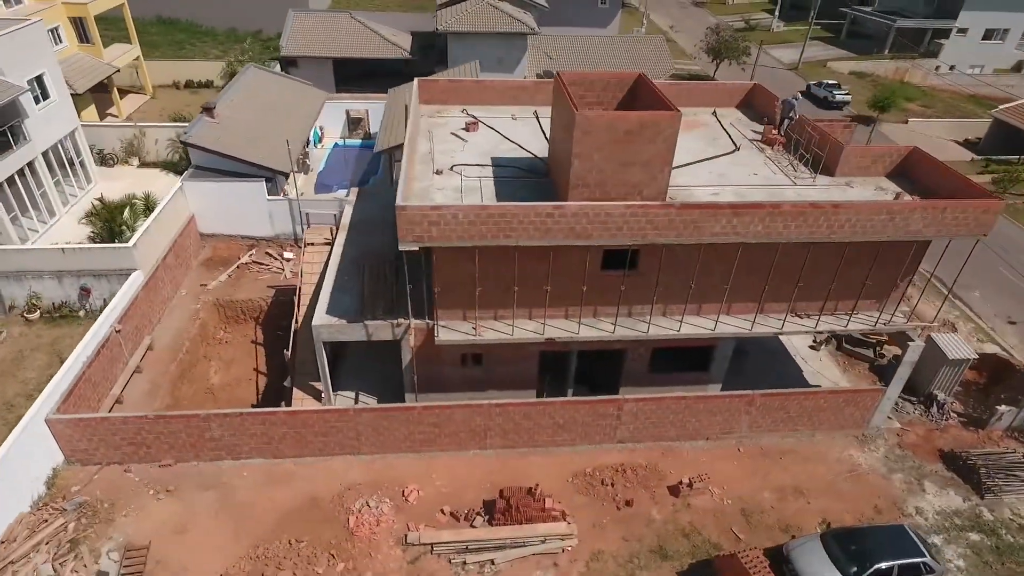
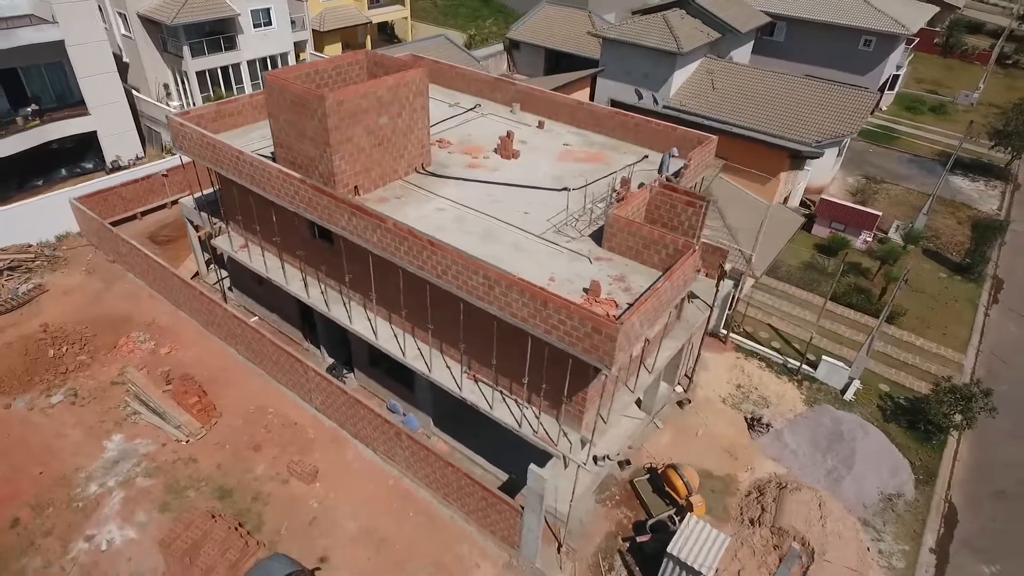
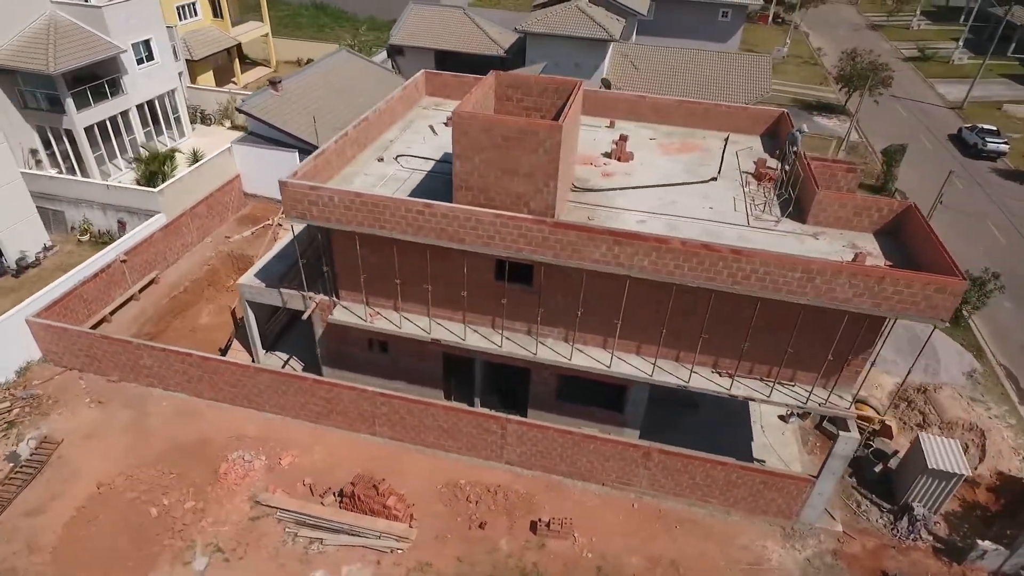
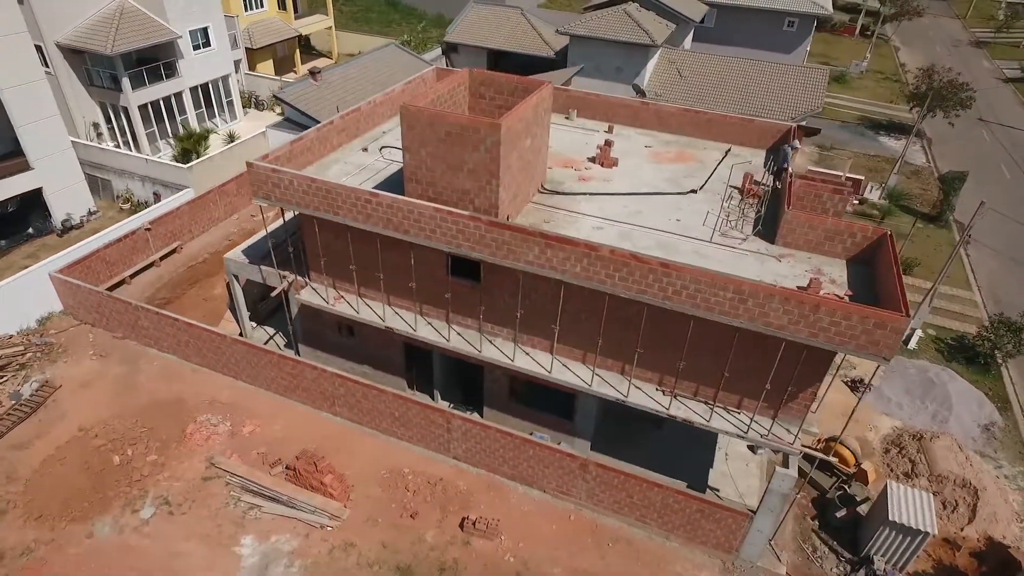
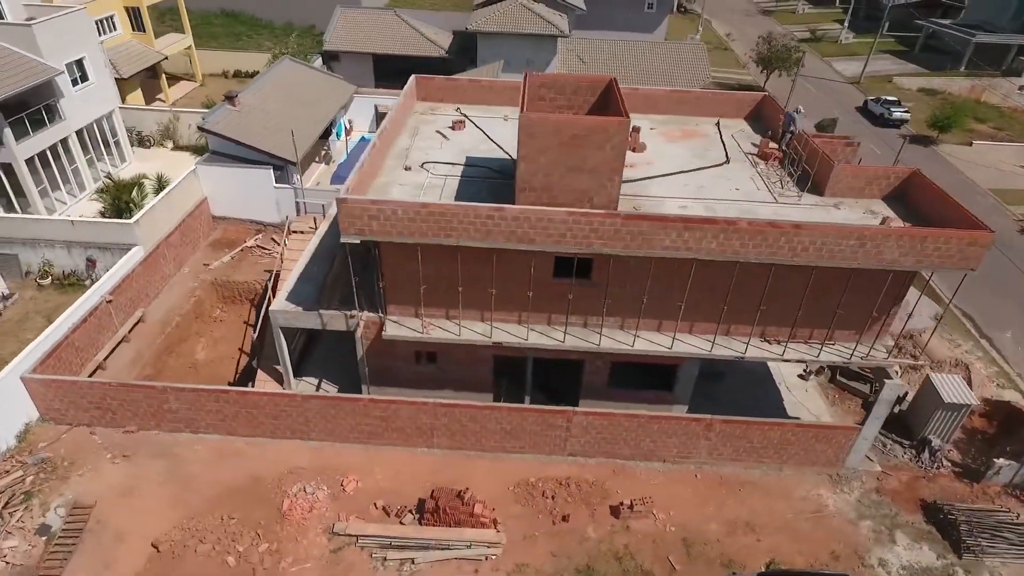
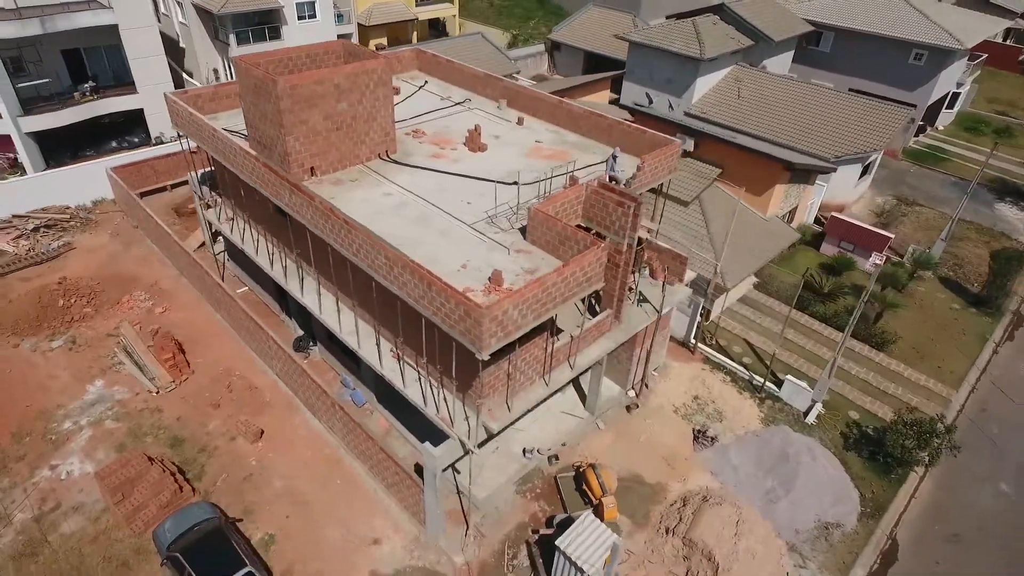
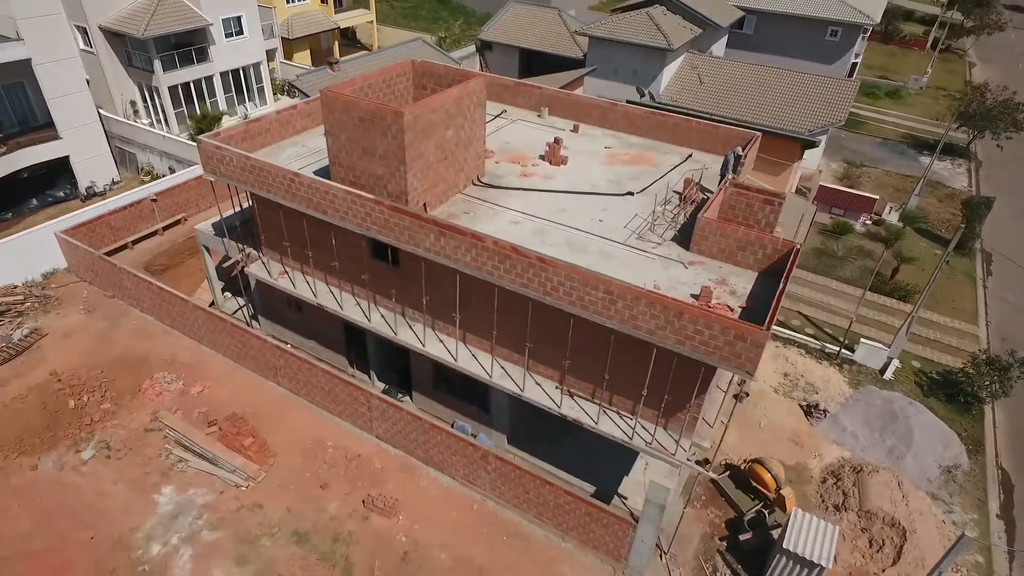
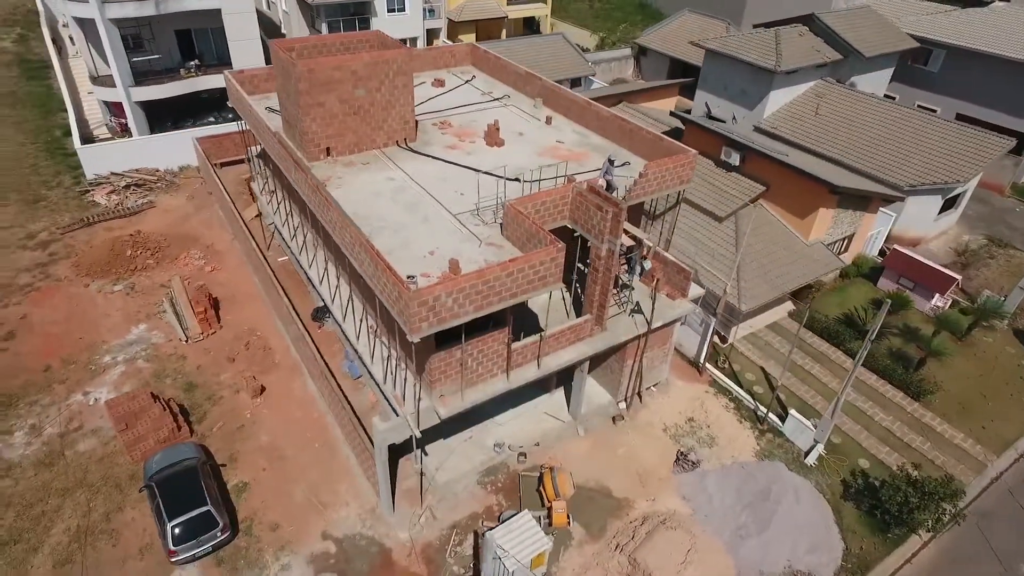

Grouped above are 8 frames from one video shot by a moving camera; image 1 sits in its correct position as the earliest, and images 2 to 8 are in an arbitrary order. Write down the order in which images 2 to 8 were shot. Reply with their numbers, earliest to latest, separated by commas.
5, 3, 4, 7, 2, 6, 8
